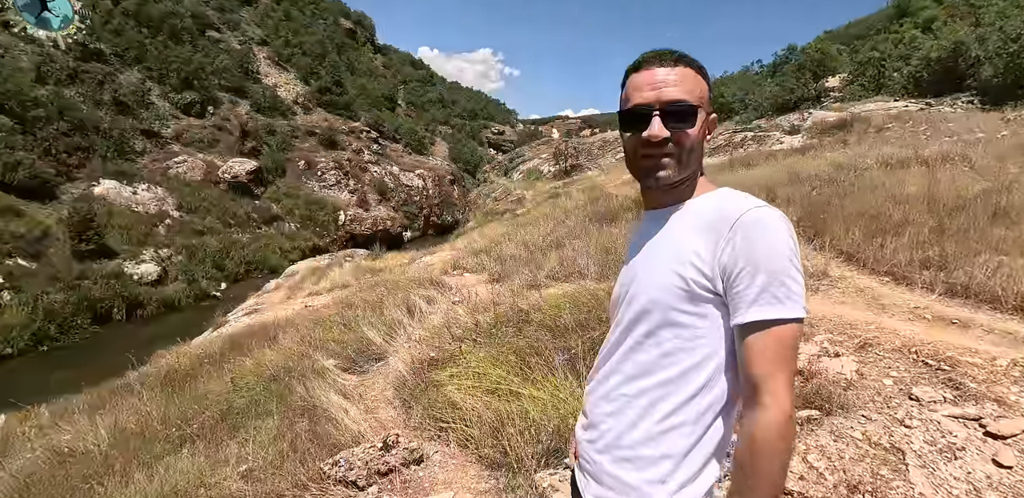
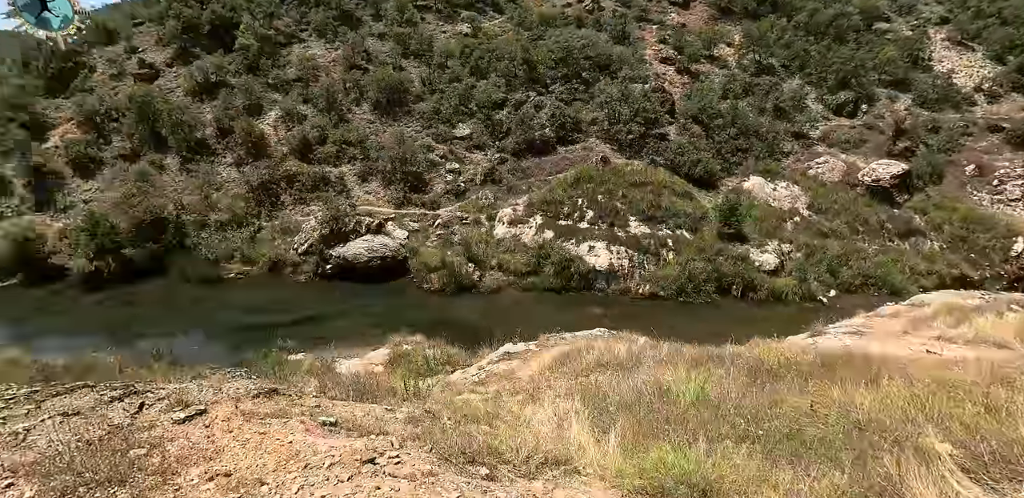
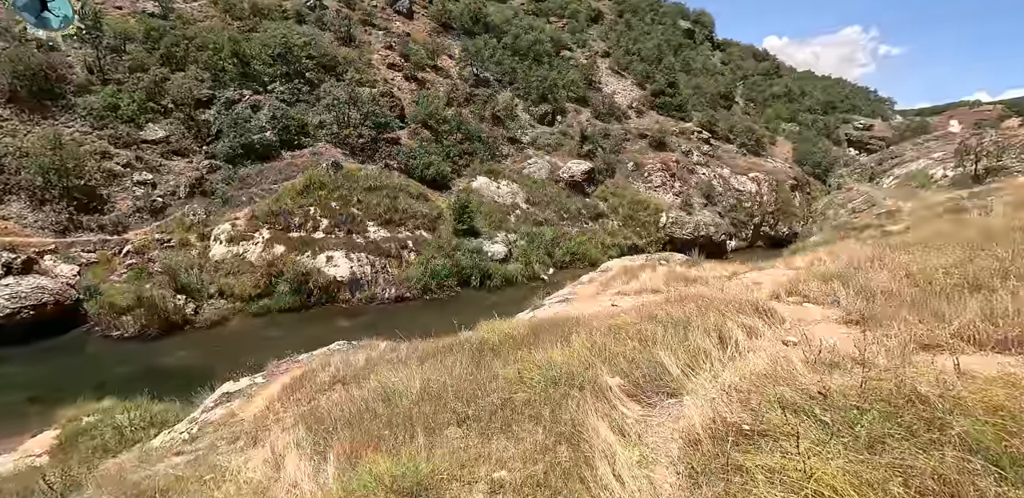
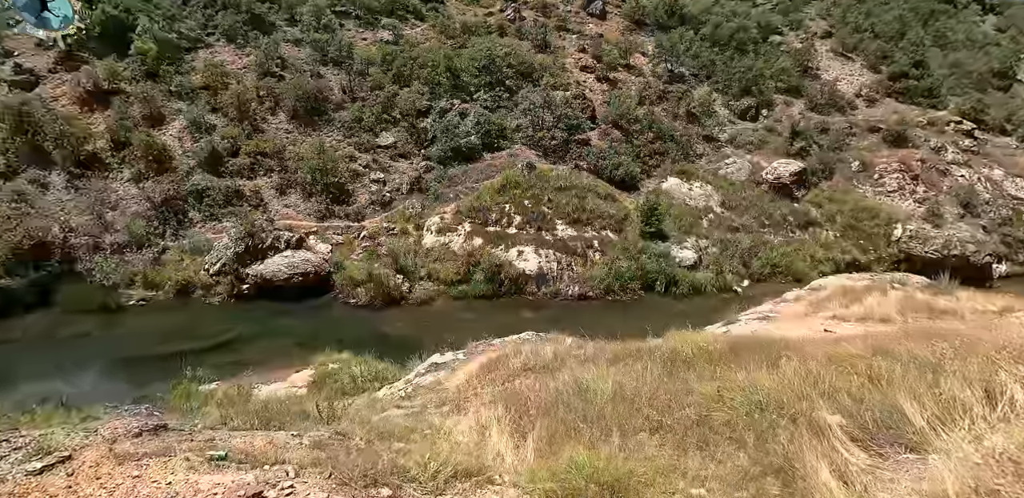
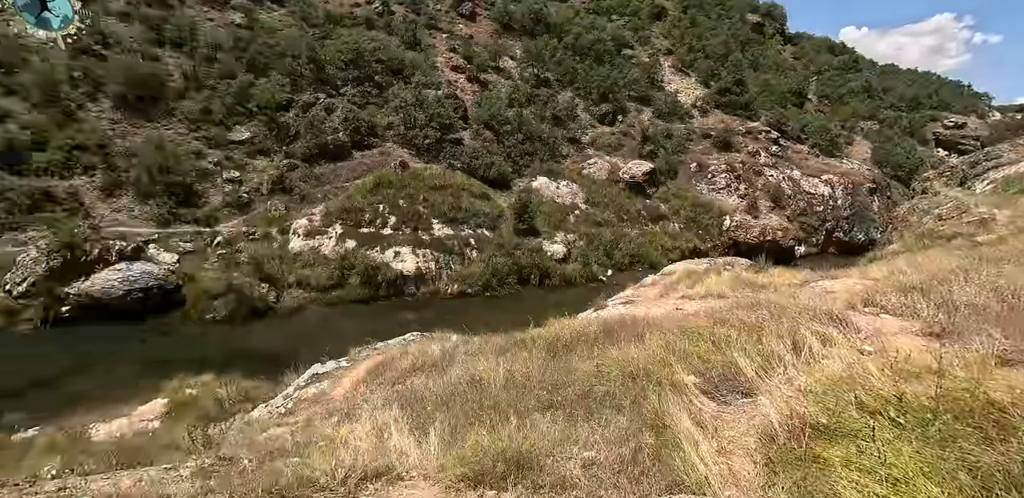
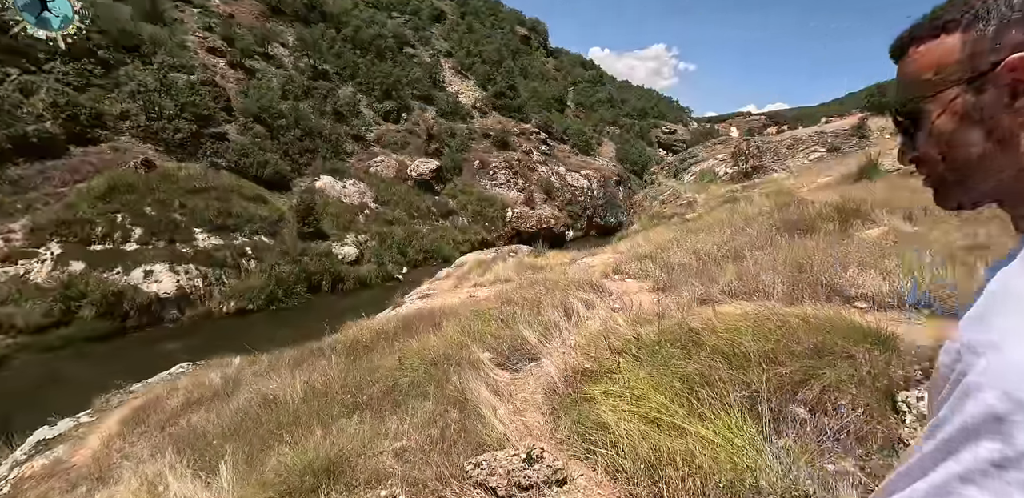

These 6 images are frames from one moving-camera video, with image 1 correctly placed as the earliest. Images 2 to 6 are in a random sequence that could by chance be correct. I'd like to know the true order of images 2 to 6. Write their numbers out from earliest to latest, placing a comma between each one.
6, 5, 2, 4, 3
